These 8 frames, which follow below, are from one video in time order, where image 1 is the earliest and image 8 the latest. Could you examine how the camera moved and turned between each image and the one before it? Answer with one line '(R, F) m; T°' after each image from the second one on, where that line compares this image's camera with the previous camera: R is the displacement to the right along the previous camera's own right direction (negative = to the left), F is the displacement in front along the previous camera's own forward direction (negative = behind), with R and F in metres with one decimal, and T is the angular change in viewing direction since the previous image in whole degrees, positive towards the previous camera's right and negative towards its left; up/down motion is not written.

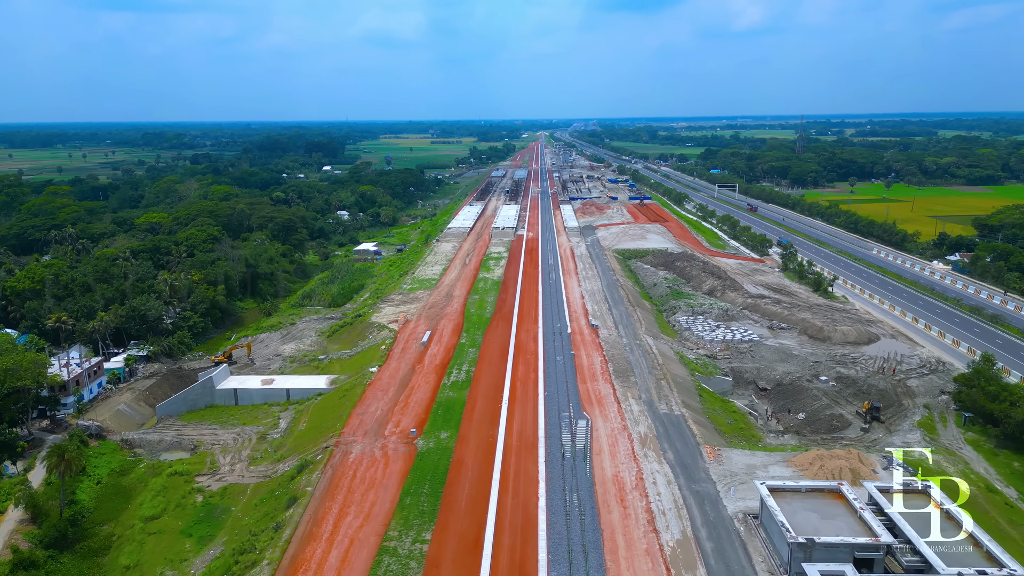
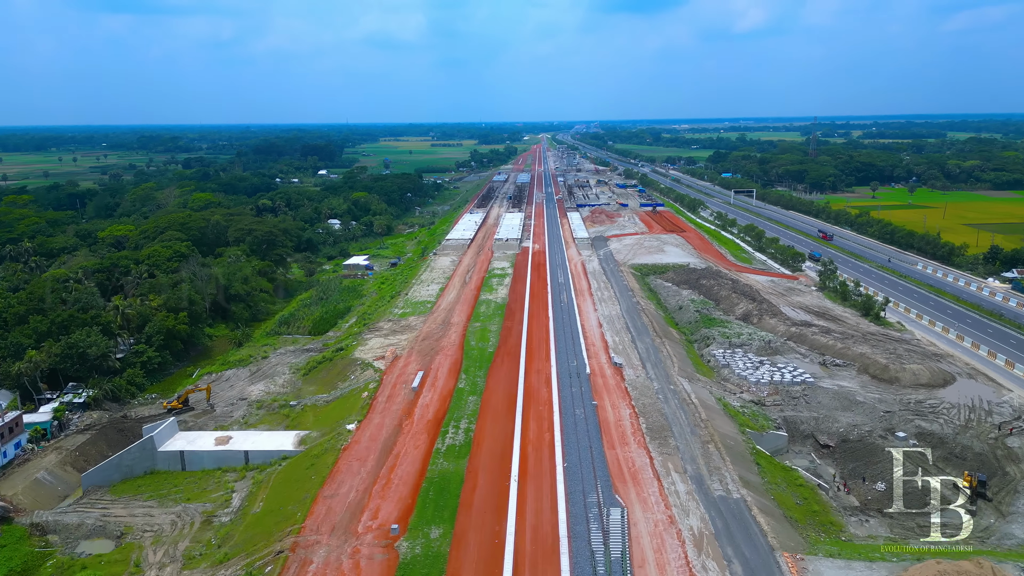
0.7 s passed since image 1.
(-0.2, +4.8) m; 0°
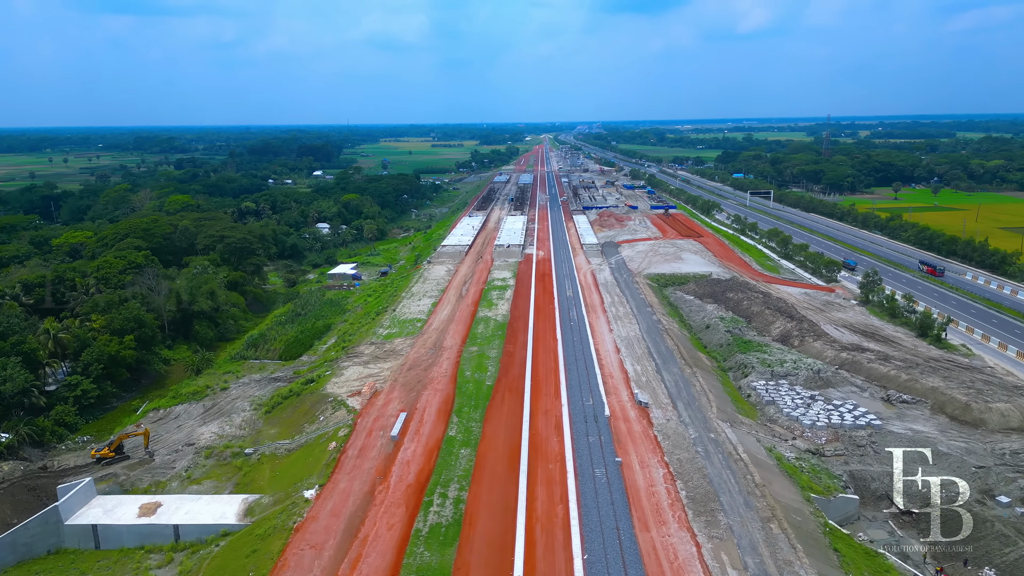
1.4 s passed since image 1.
(0.0, +4.5) m; 0°
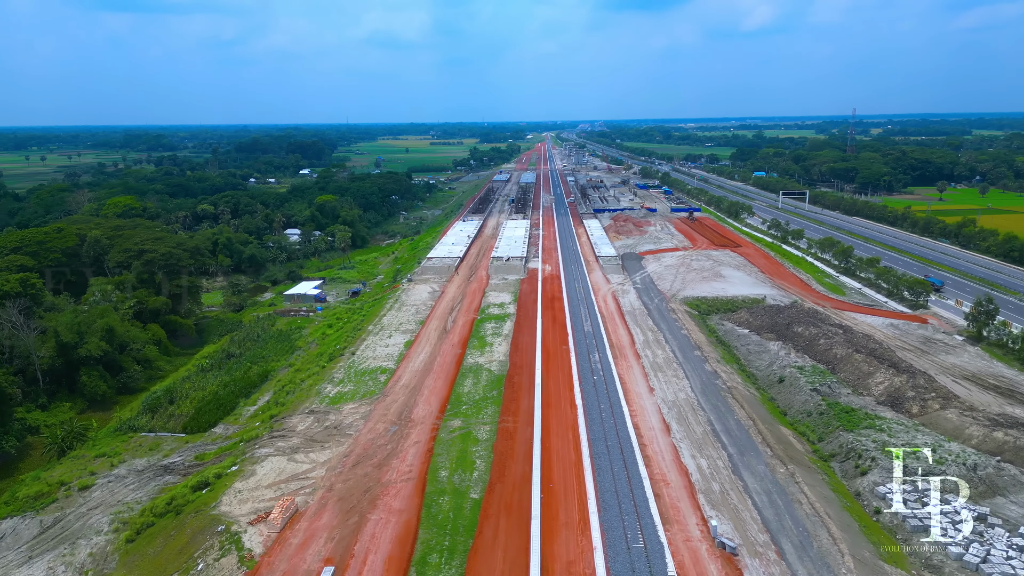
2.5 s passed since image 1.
(0.0, +8.5) m; 0°
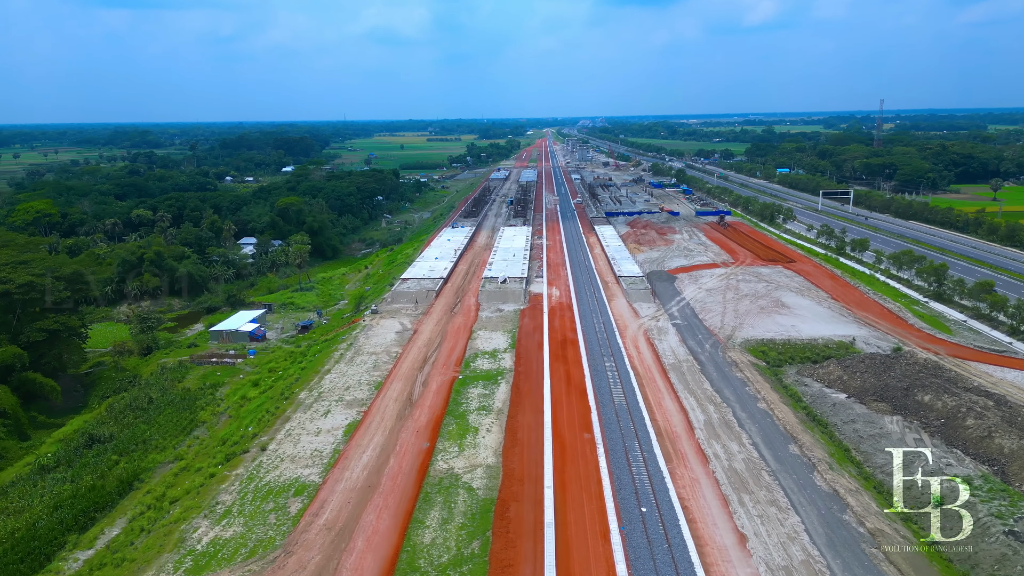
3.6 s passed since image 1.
(+0.1, +8.5) m; 0°
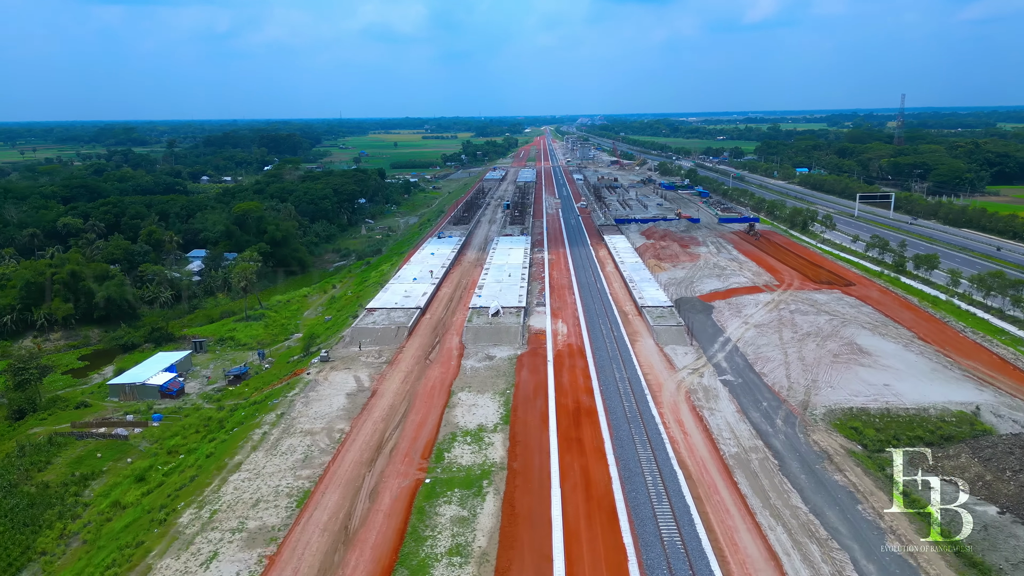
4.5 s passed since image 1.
(+0.1, +6.5) m; 0°
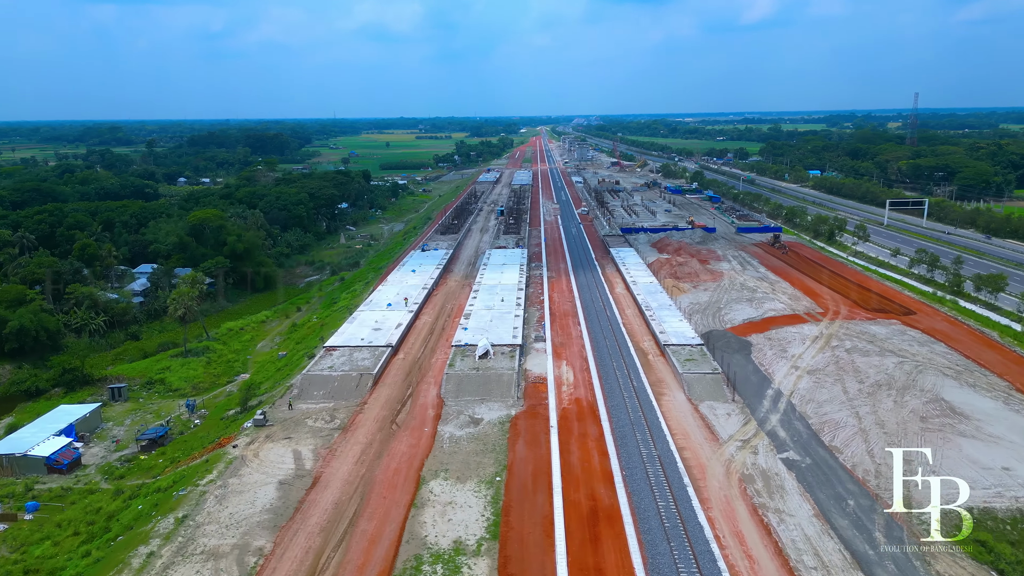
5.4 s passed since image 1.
(+0.1, +4.7) m; 0°
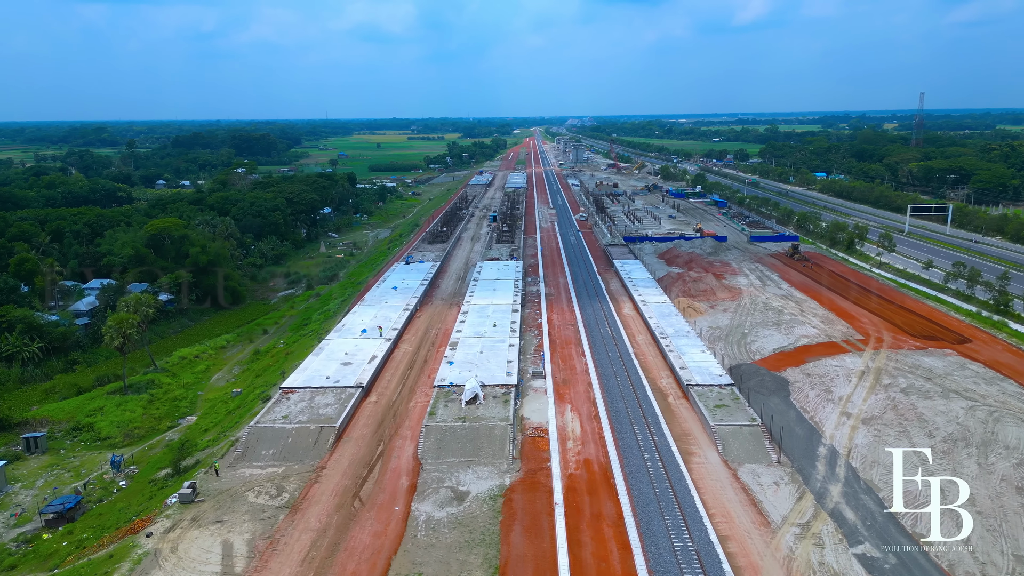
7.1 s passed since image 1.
(0.0, +3.2) m; +1°
